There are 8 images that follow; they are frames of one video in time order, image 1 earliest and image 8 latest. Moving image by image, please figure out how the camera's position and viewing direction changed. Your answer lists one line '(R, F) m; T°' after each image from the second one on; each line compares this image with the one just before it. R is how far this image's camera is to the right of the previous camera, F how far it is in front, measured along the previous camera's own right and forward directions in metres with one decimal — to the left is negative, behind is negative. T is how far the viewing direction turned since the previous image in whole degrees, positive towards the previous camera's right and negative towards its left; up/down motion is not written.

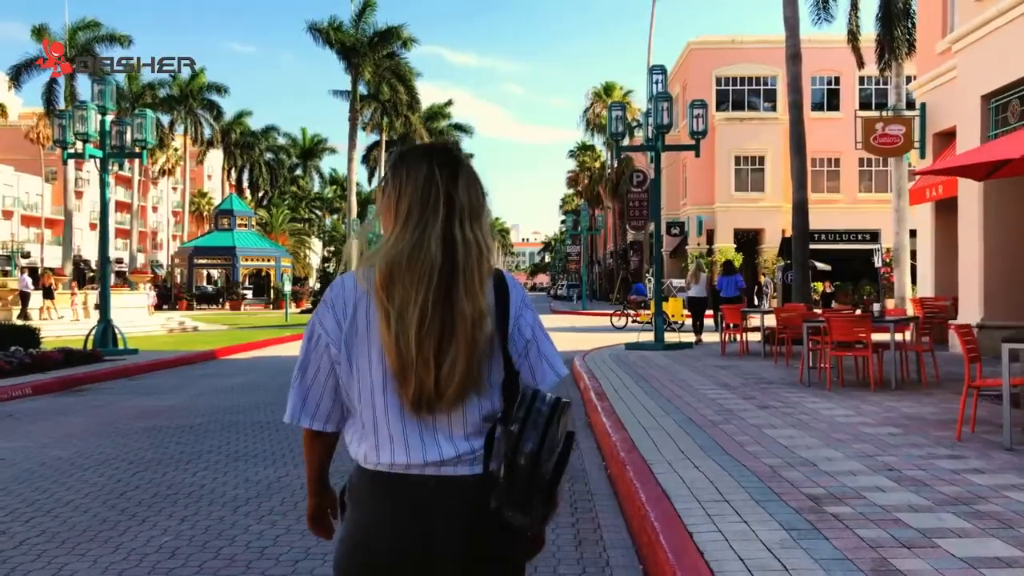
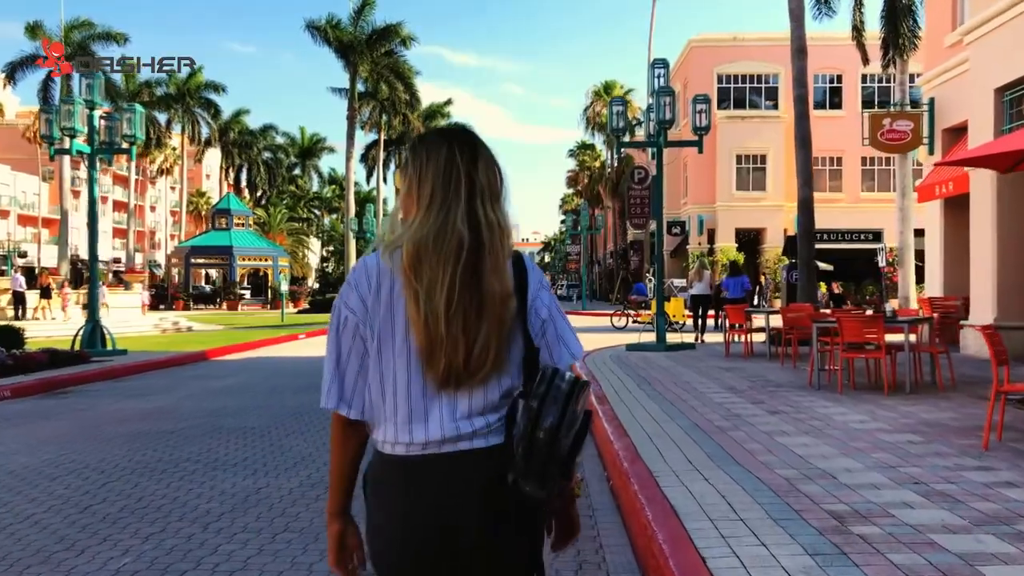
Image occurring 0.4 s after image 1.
(0.0, +0.4) m; 0°
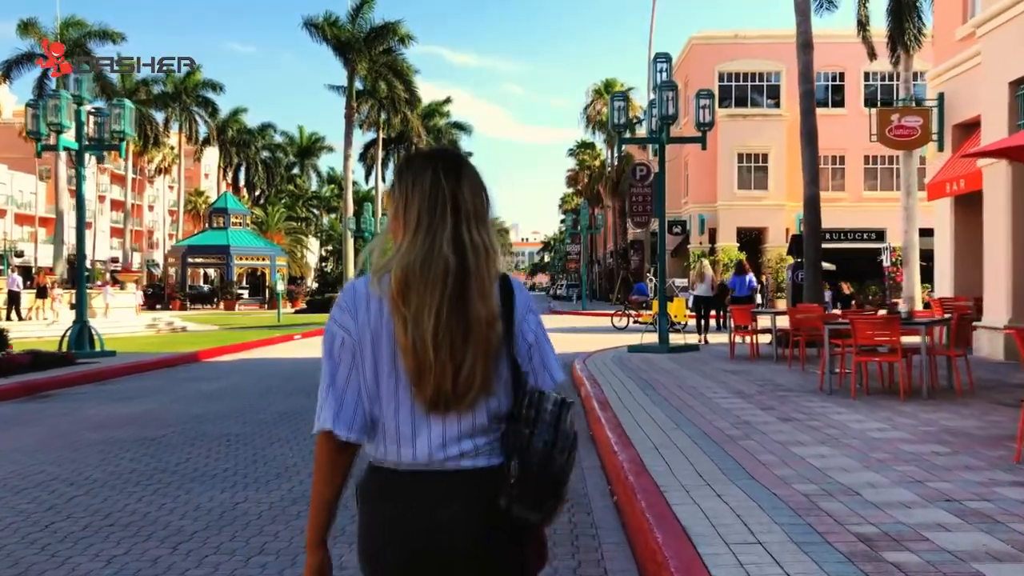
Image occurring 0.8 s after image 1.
(0.0, +0.4) m; 0°
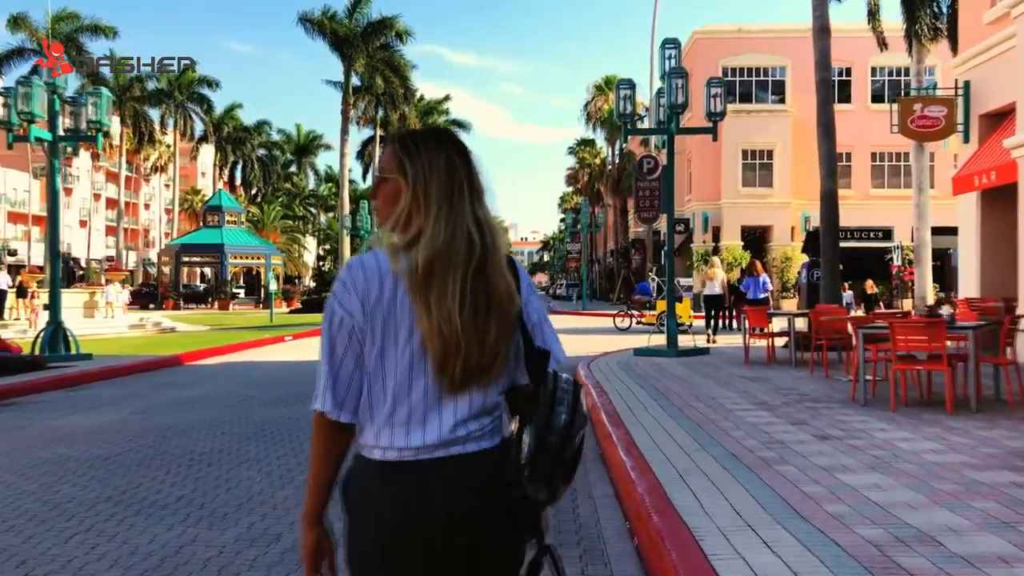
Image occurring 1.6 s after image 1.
(0.0, +1.0) m; 0°
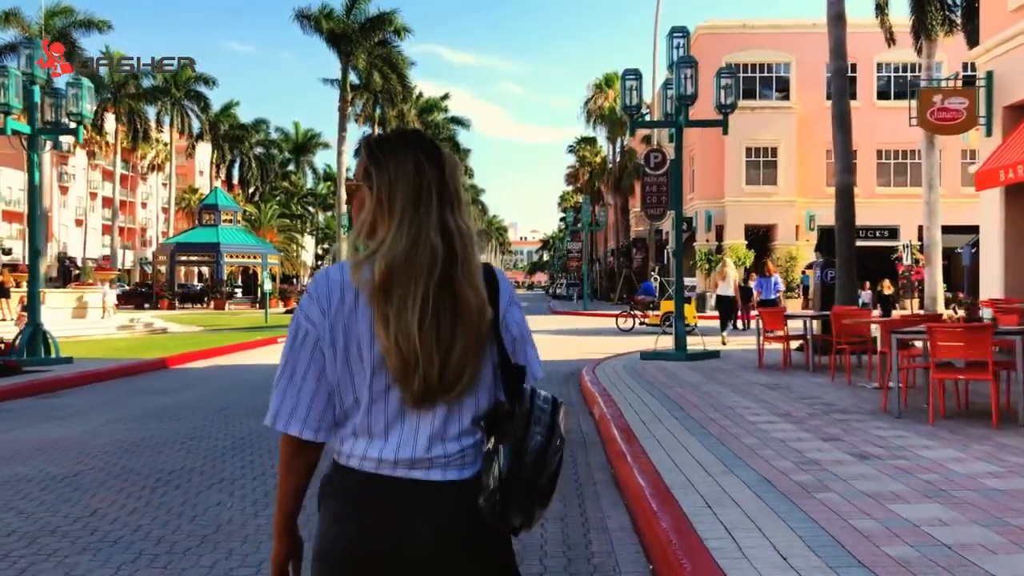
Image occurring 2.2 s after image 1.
(0.0, +0.7) m; 0°
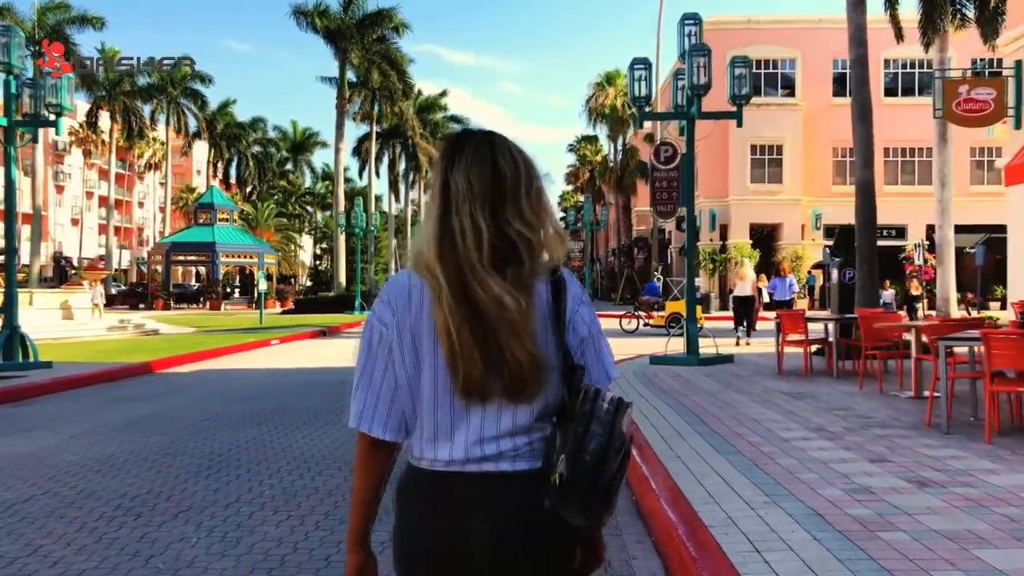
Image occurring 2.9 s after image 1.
(-0.1, +0.8) m; 0°
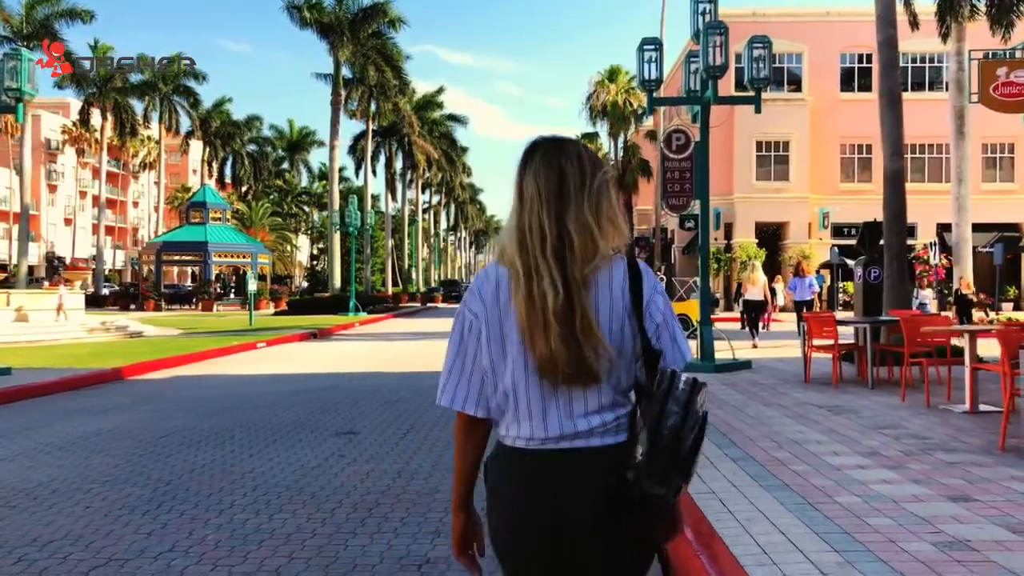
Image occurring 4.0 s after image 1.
(0.0, +1.1) m; 0°
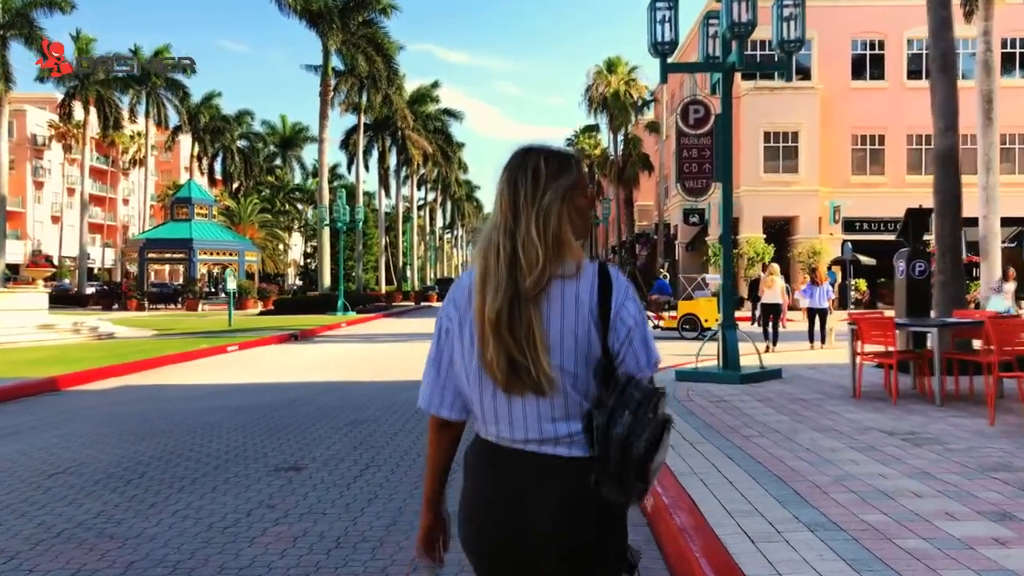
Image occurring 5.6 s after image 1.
(+0.1, +1.9) m; 0°
